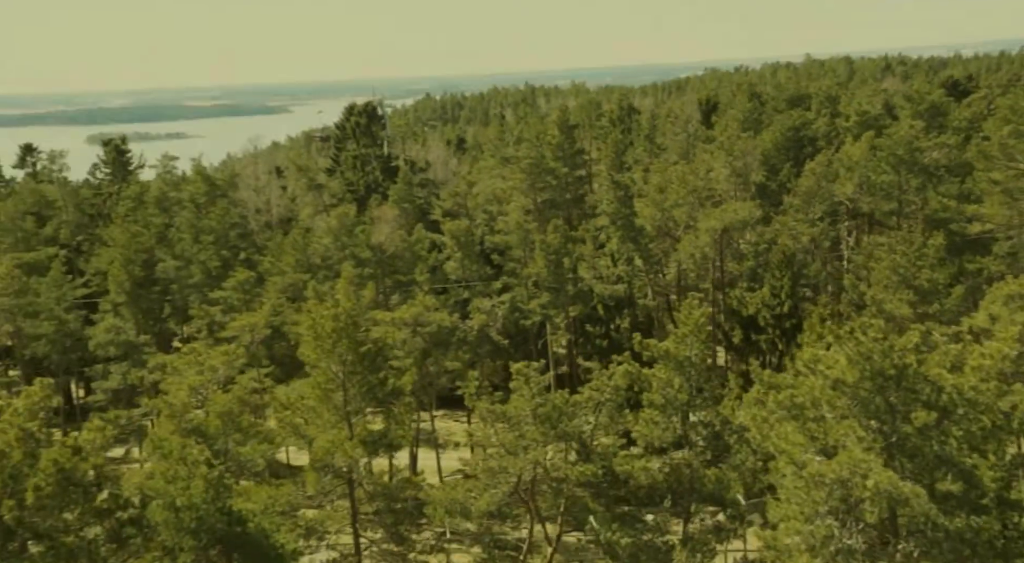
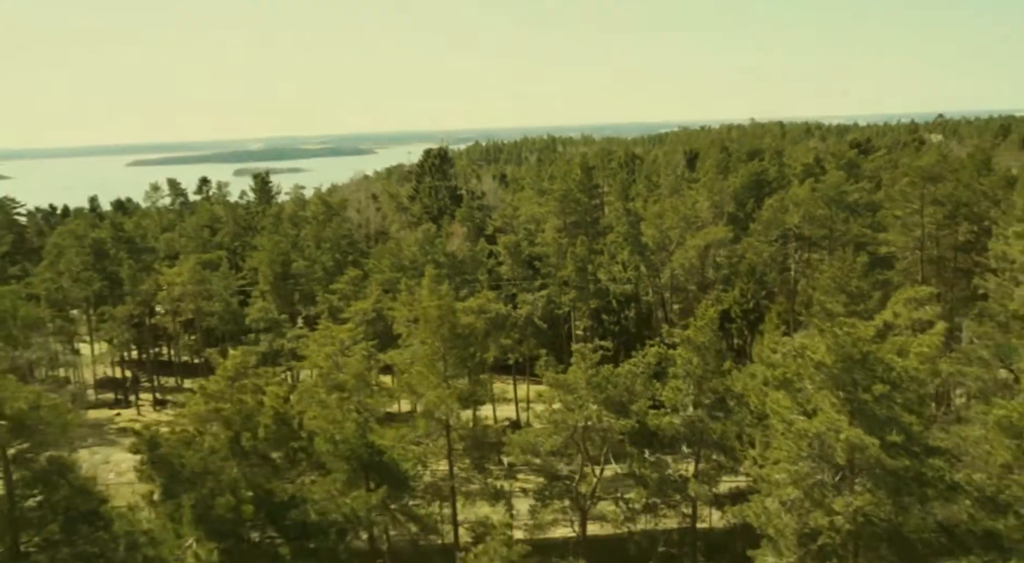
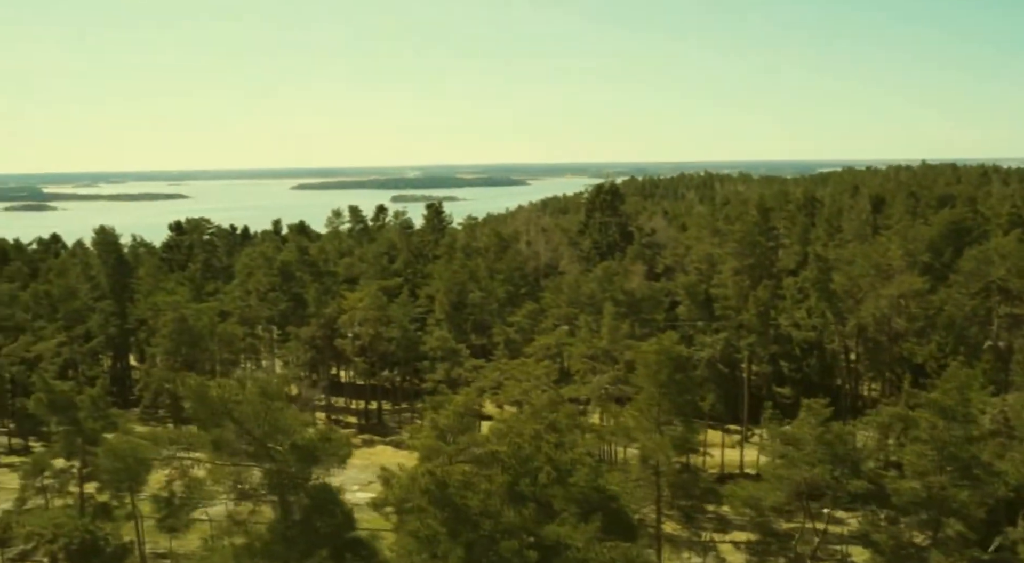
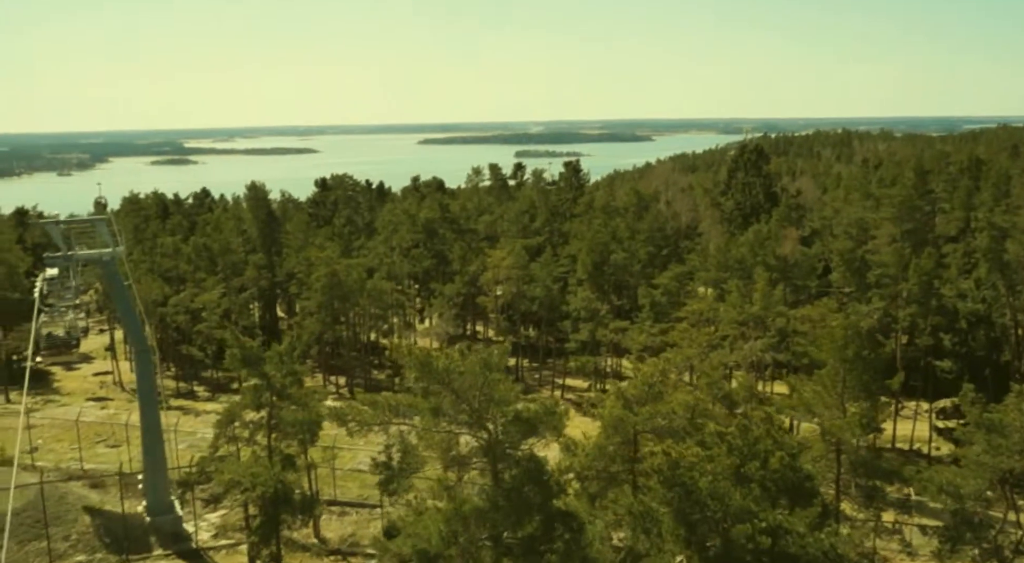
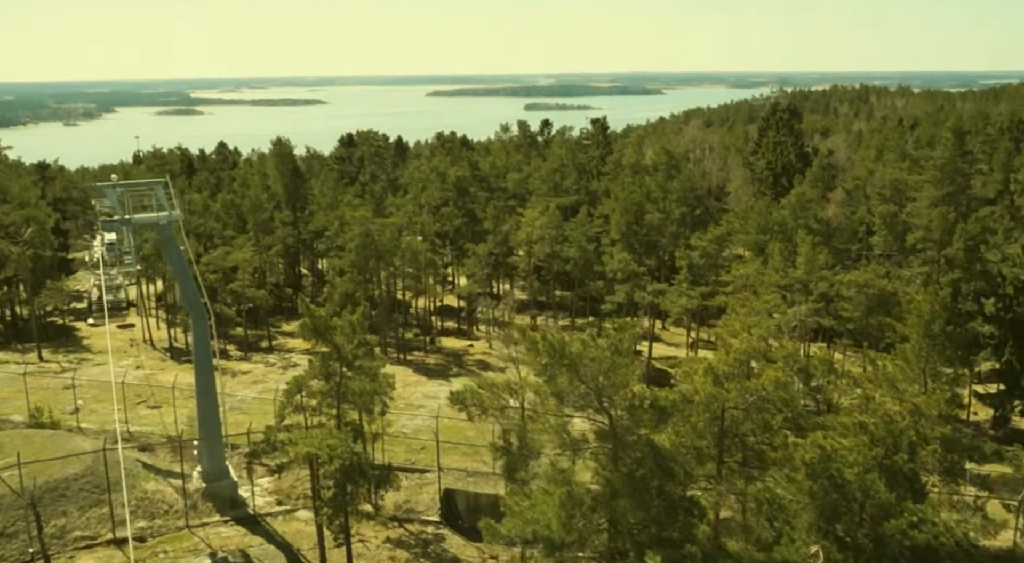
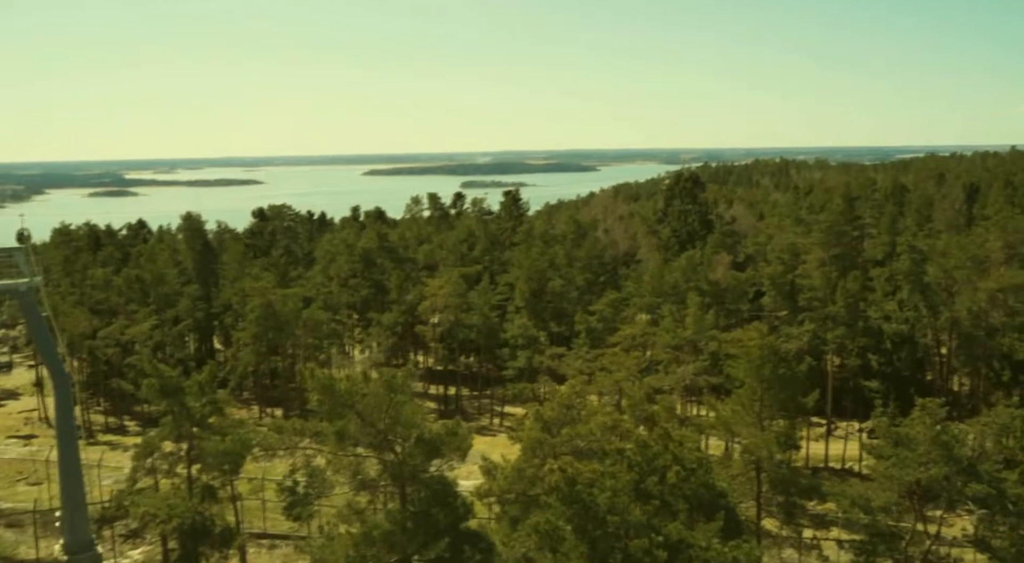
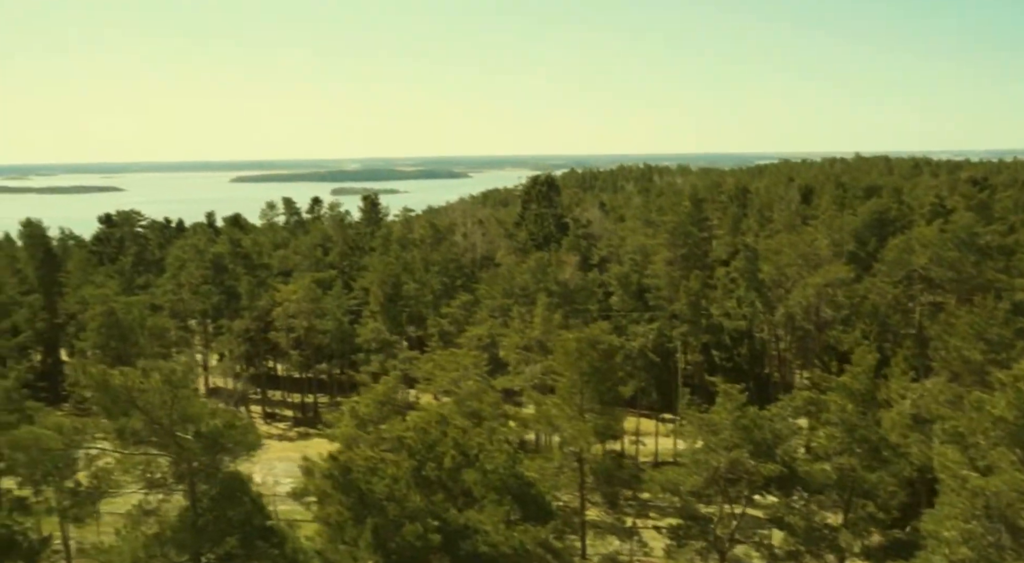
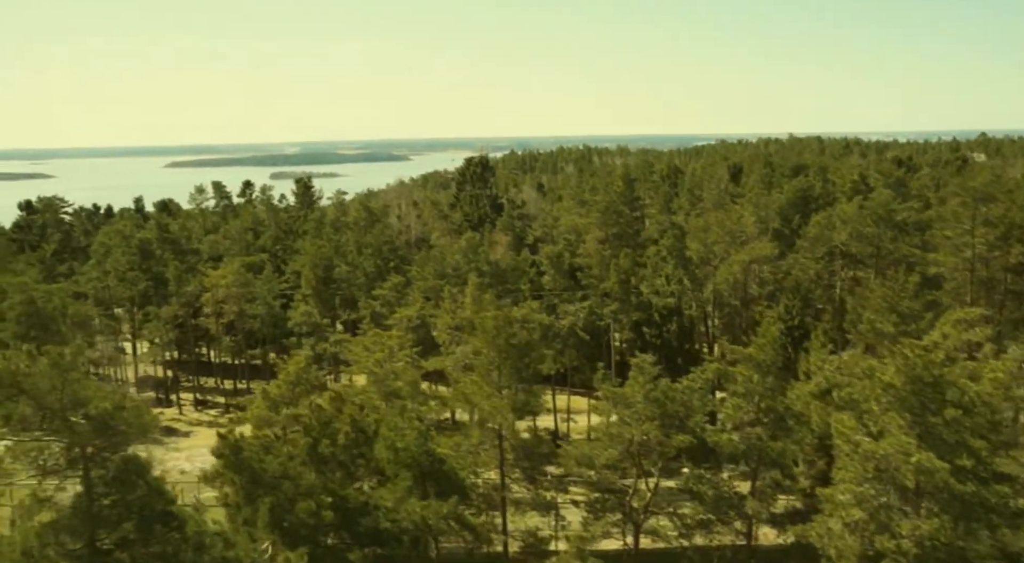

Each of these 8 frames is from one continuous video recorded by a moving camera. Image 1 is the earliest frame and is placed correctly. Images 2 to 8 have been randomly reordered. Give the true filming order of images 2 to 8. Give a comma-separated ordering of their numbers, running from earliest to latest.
2, 8, 7, 3, 6, 4, 5
